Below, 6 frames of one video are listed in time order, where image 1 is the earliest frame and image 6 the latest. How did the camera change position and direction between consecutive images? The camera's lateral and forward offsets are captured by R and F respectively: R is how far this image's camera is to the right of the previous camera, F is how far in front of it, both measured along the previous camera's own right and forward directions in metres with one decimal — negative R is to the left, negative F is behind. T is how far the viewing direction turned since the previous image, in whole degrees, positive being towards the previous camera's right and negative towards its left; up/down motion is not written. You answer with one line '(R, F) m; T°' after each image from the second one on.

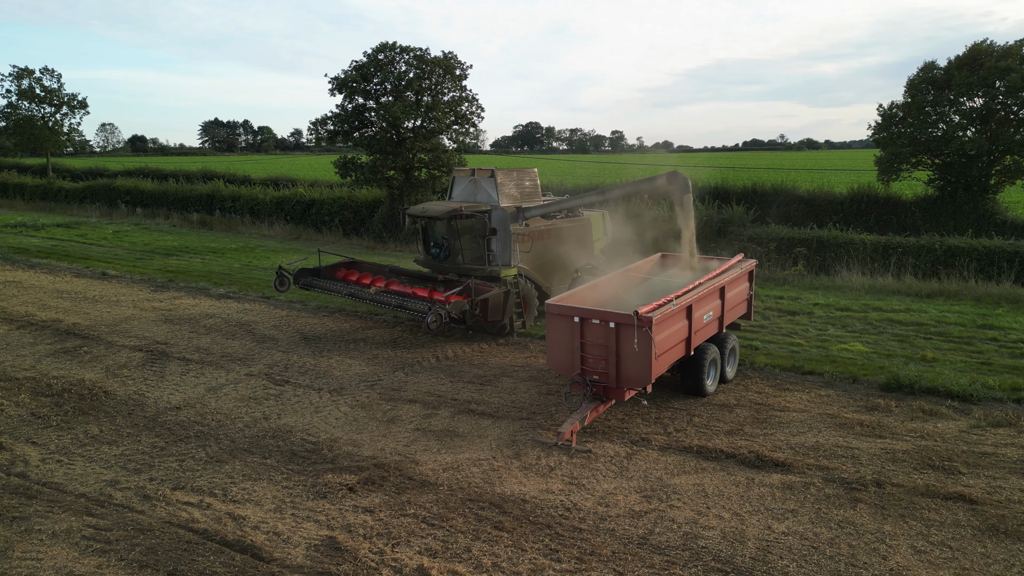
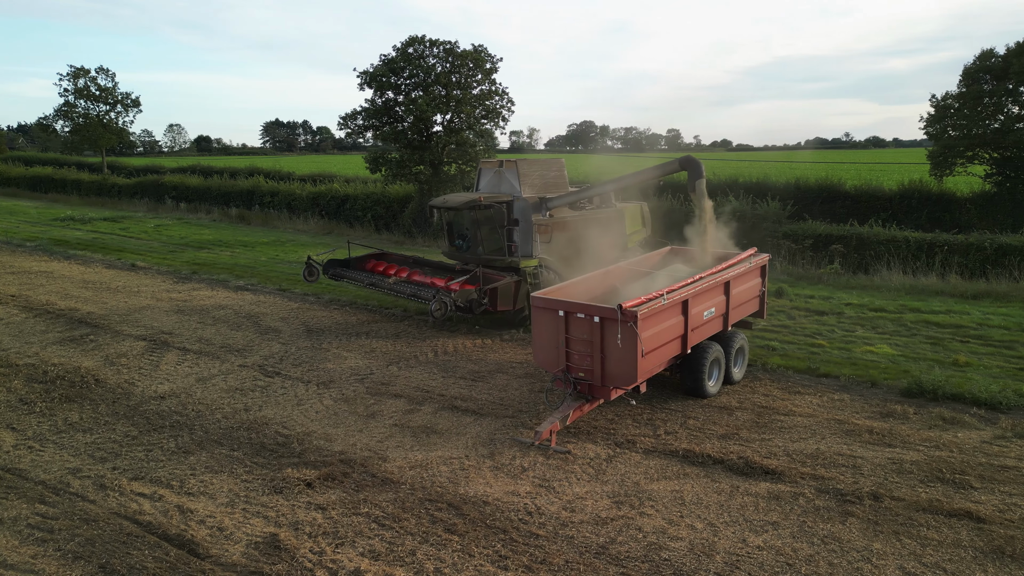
(+0.7, +0.4) m; -4°
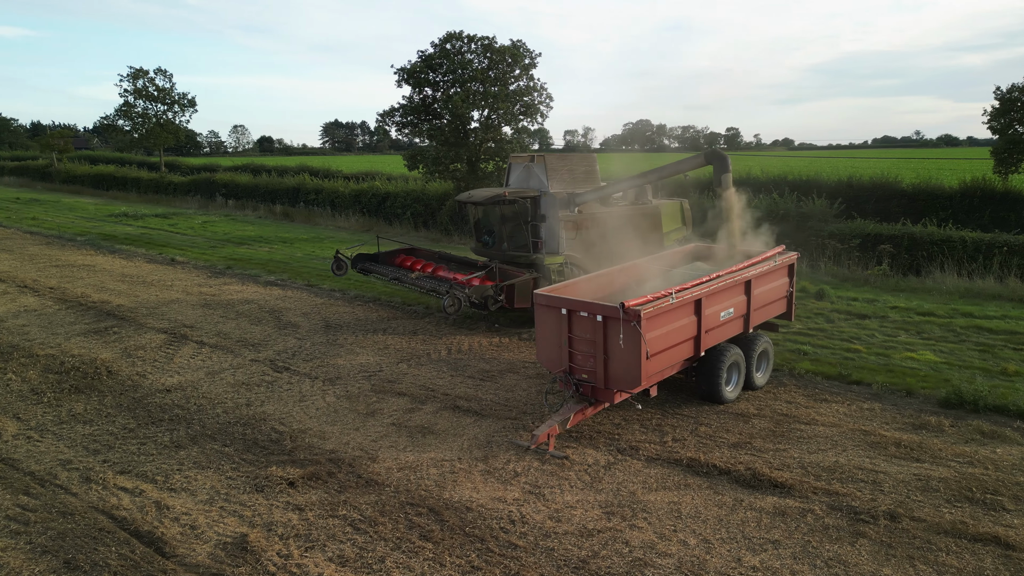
(+0.5, +0.3) m; -4°
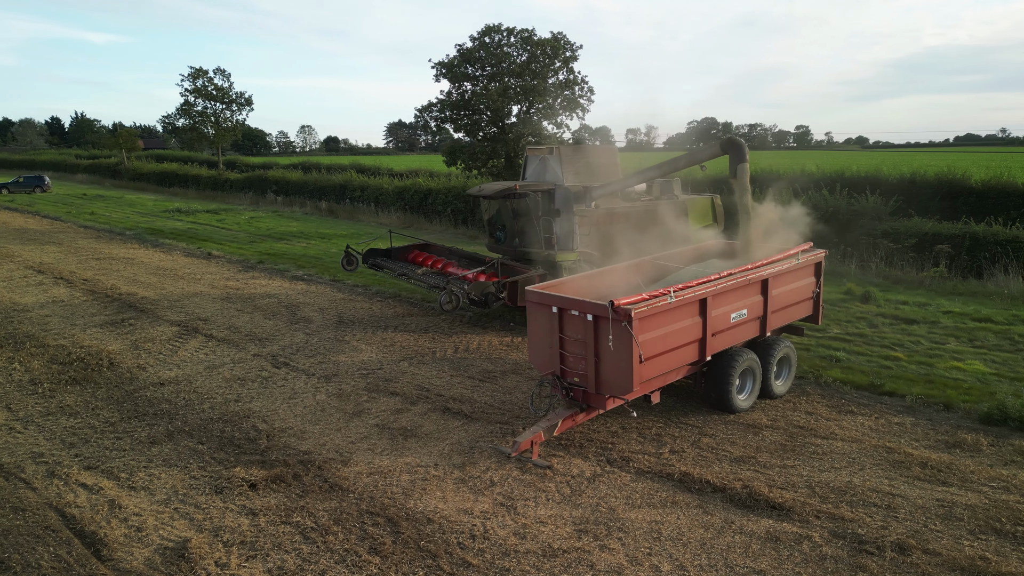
(+0.6, +0.5) m; -5°
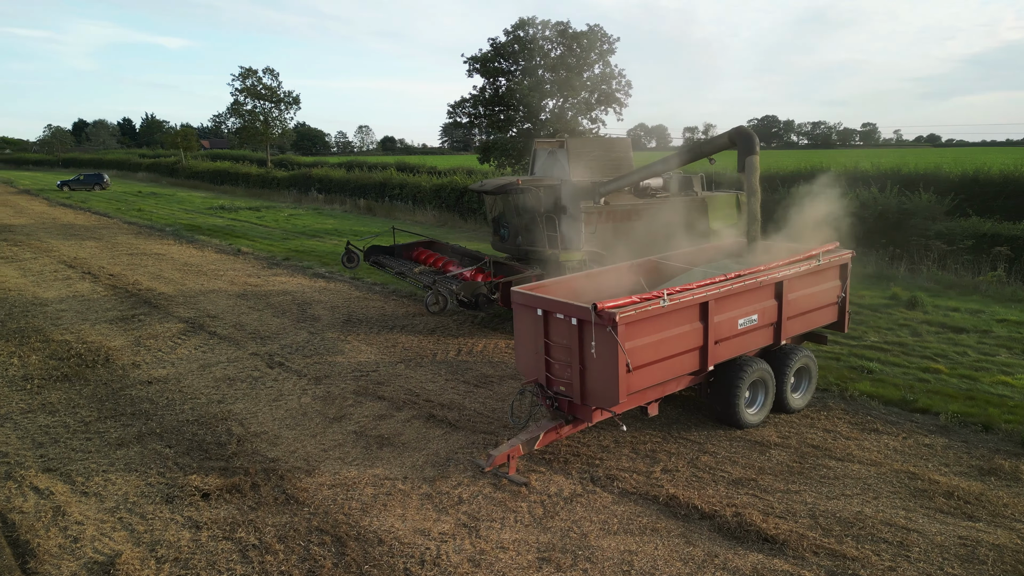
(+0.6, +0.5) m; -4°
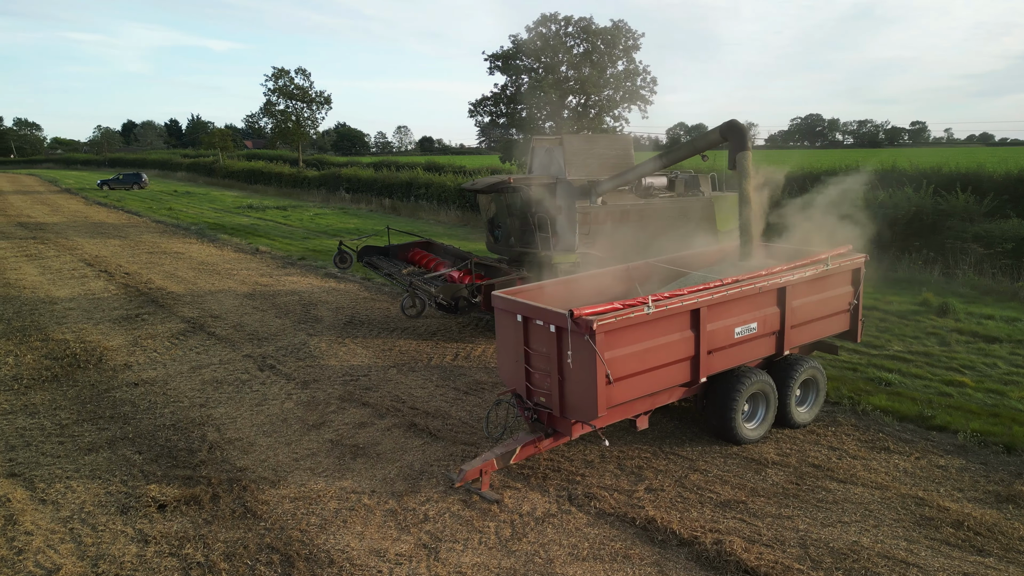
(+0.5, +0.3) m; -3°
